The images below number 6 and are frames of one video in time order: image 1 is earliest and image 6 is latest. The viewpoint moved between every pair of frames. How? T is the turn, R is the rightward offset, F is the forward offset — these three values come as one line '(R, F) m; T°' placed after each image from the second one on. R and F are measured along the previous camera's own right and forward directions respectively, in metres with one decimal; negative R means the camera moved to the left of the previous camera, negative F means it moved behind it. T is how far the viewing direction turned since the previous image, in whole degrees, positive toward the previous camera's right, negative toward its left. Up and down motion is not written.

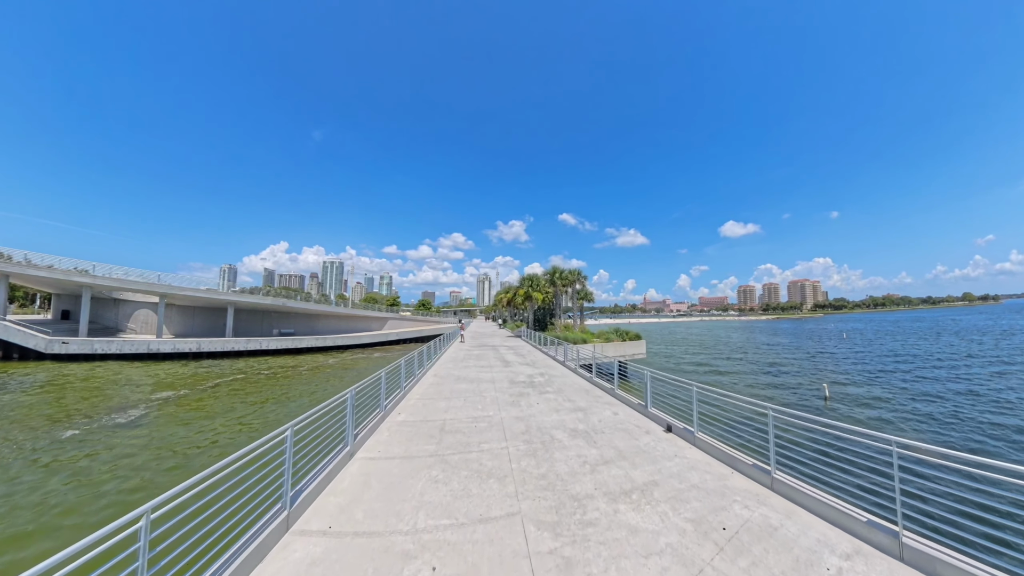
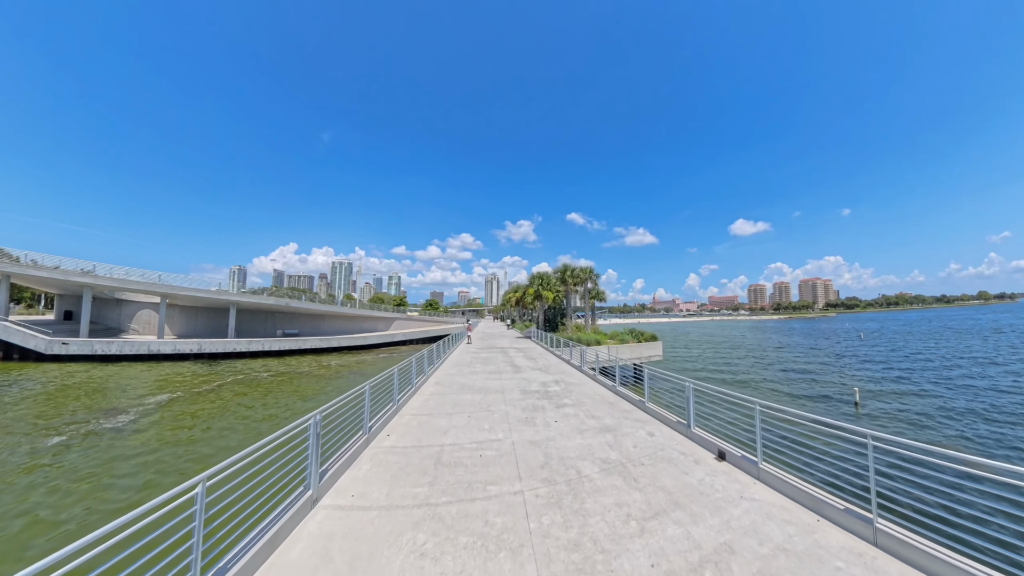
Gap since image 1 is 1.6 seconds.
(-0.1, +1.1) m; -1°
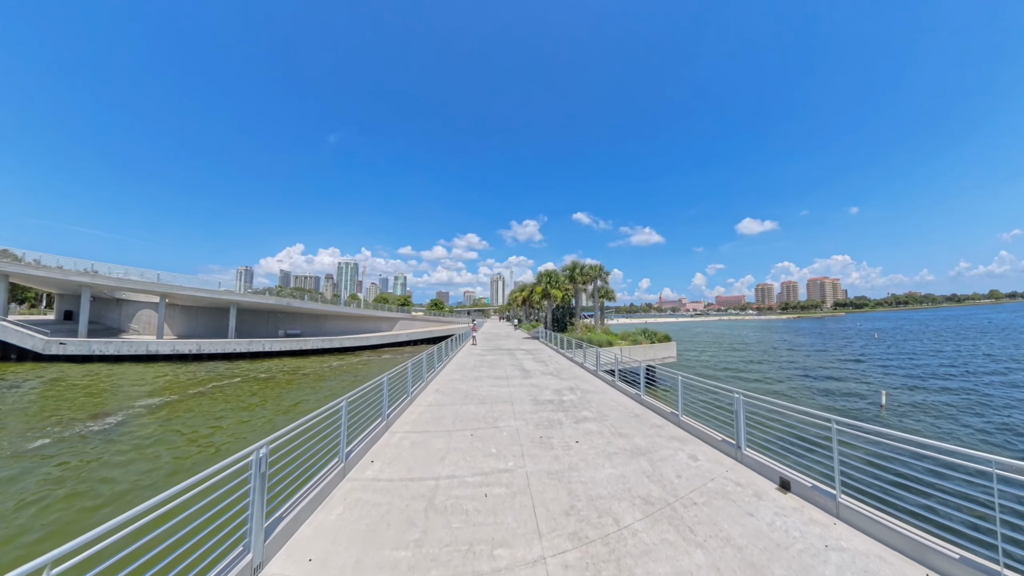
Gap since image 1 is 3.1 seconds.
(-0.1, +0.9) m; -1°
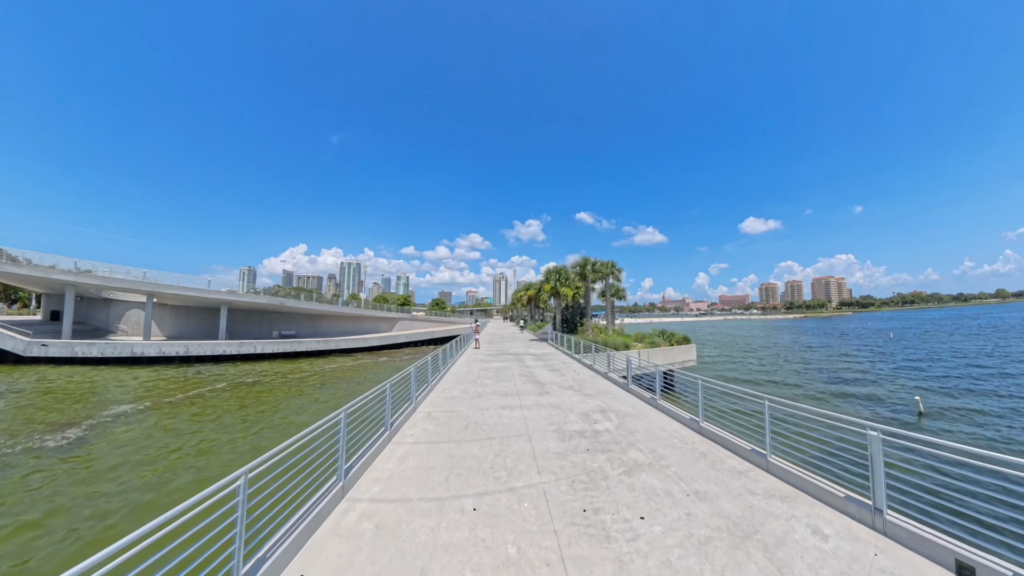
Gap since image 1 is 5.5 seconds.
(-0.2, +1.6) m; 0°
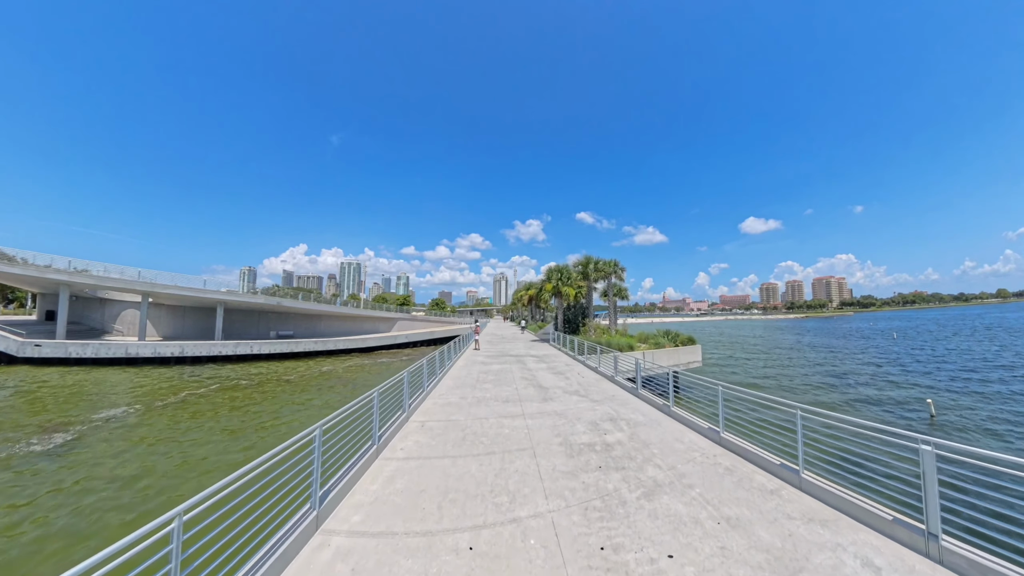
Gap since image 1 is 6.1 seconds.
(0.0, +0.4) m; 0°
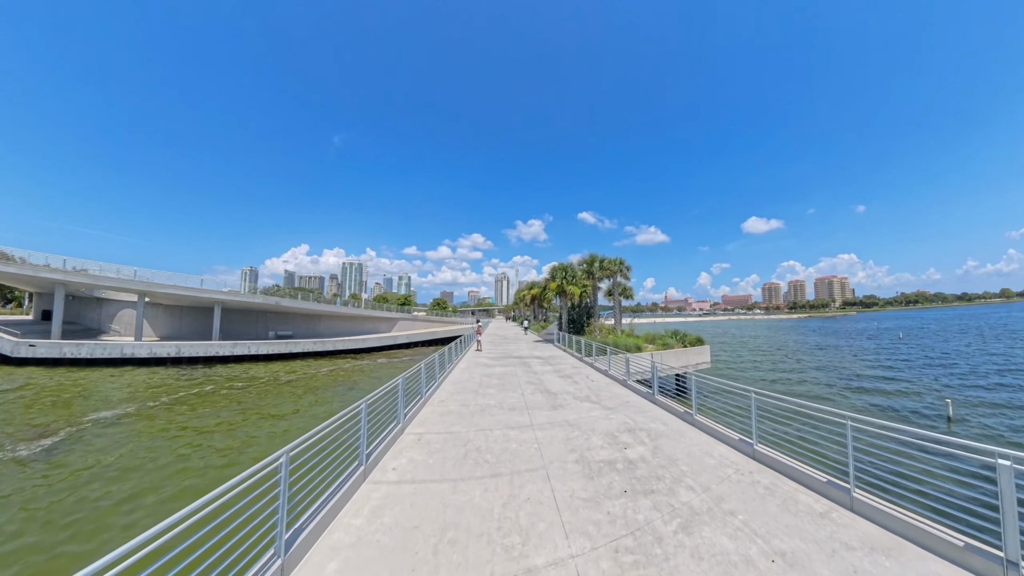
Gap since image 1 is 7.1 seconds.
(-0.1, +0.5) m; 0°
